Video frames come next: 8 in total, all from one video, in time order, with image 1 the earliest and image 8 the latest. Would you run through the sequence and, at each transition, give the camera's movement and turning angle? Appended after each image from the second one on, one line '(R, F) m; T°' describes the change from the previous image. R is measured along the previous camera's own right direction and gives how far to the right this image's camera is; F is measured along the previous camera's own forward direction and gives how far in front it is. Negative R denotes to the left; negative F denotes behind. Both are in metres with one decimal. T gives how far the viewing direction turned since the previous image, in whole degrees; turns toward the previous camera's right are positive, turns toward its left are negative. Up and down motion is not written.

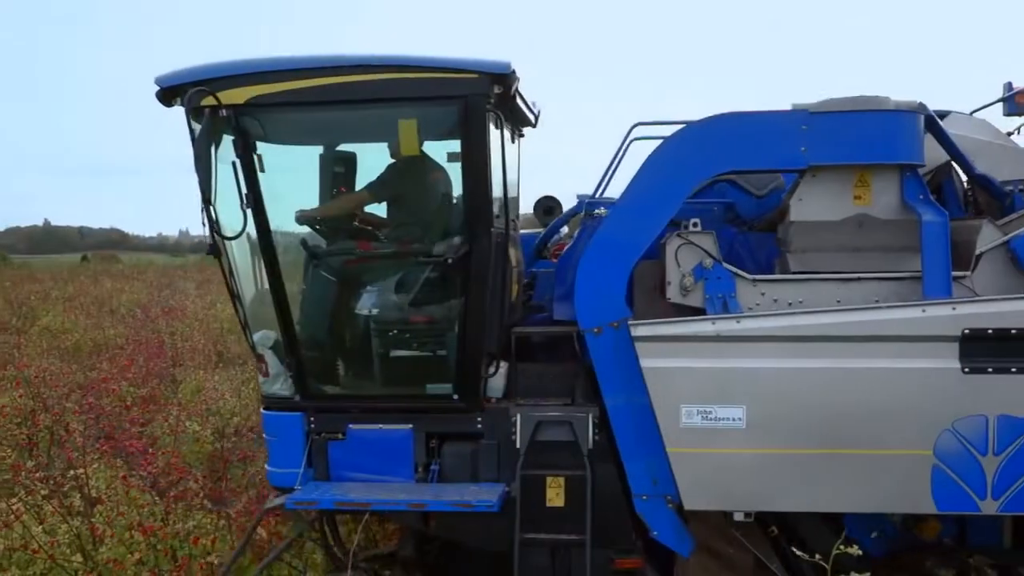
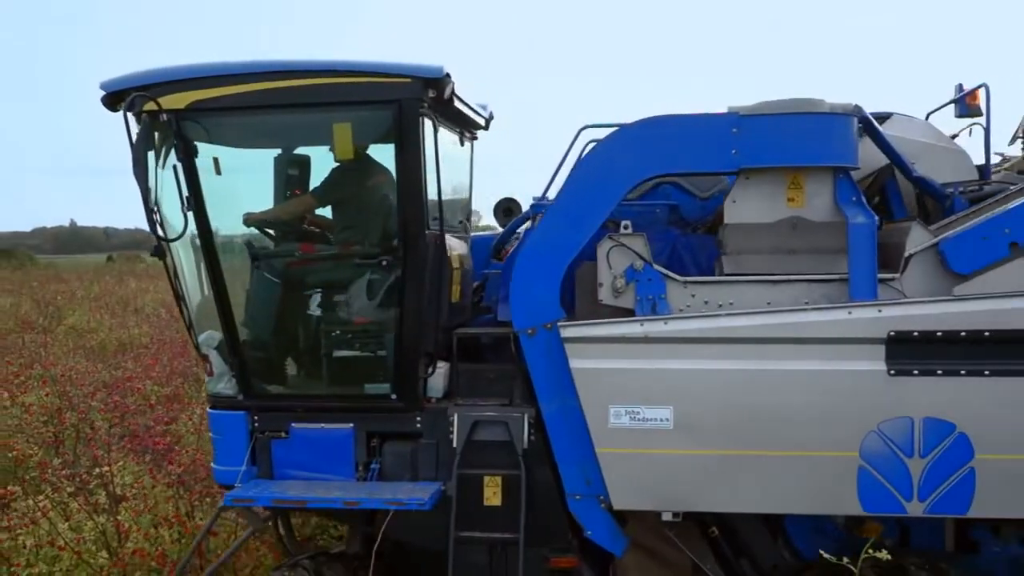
(+0.3, 0.0) m; -1°
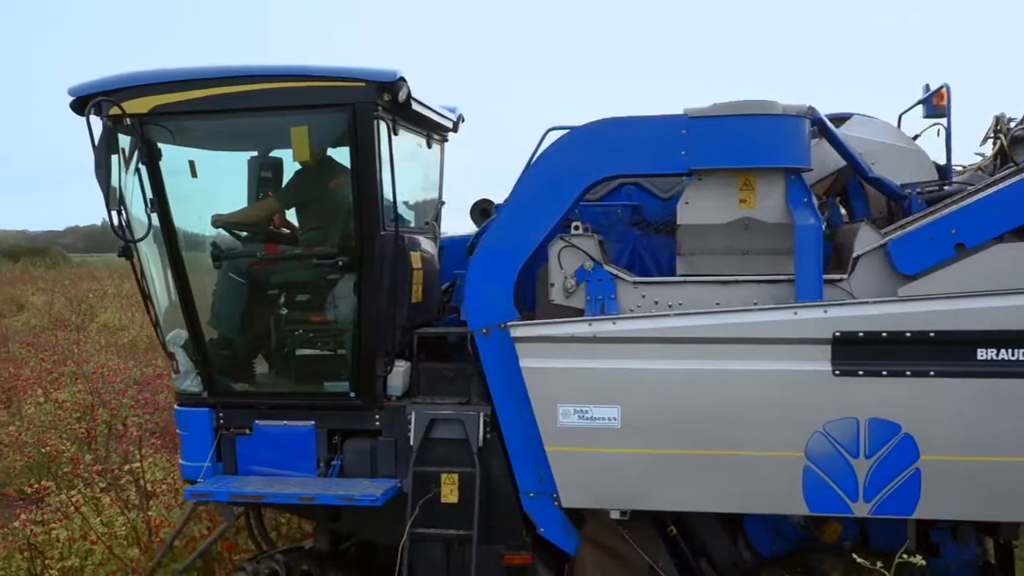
(+0.3, 0.0) m; -2°
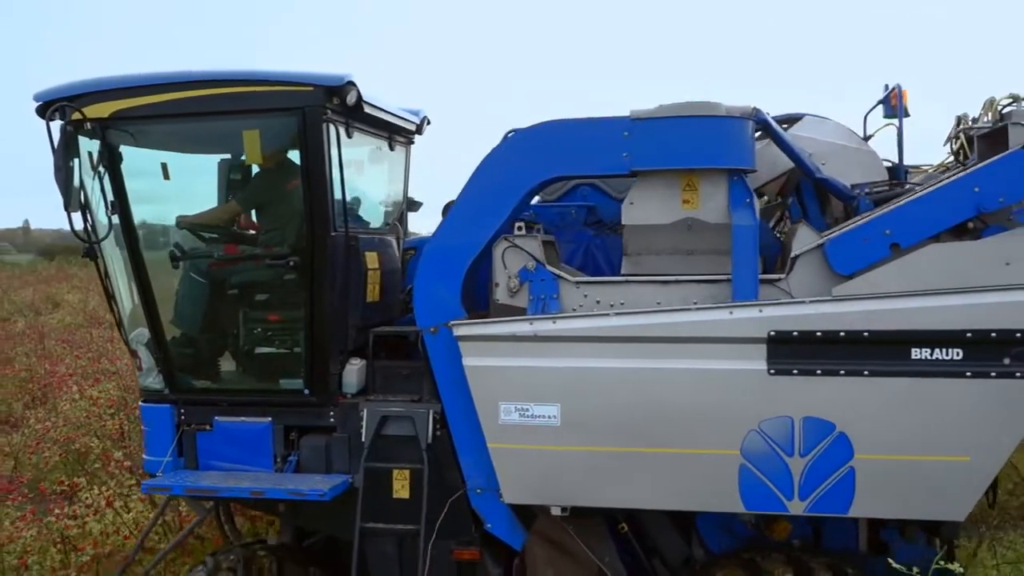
(+0.3, -0.1) m; -2°
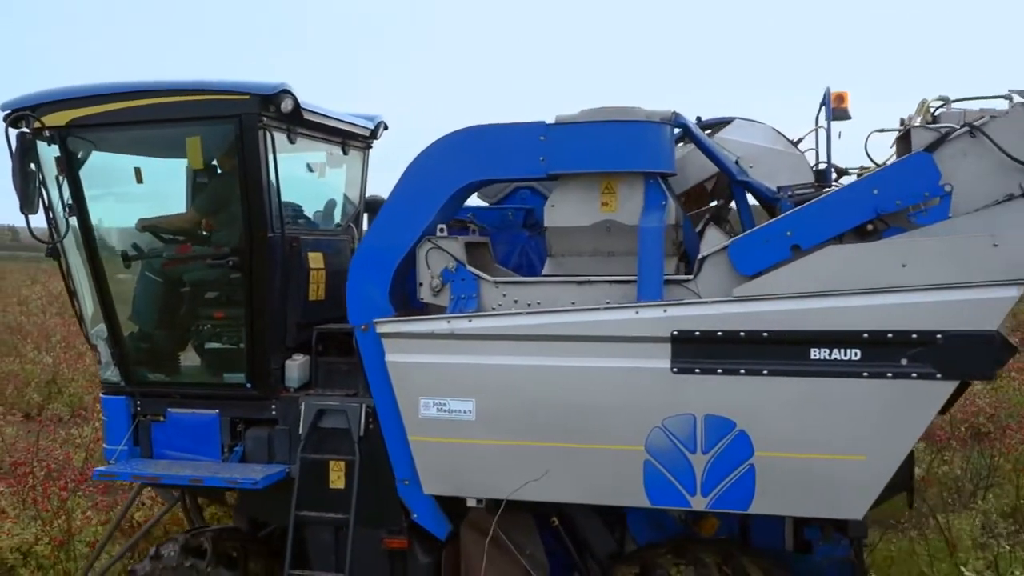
(+0.5, -0.1) m; -4°
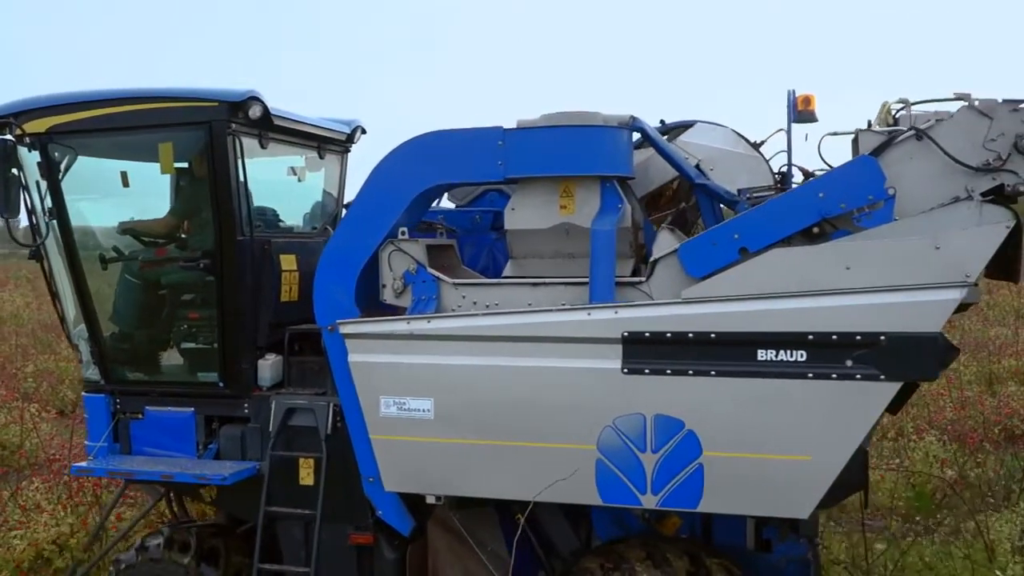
(+0.3, -0.1) m; -2°
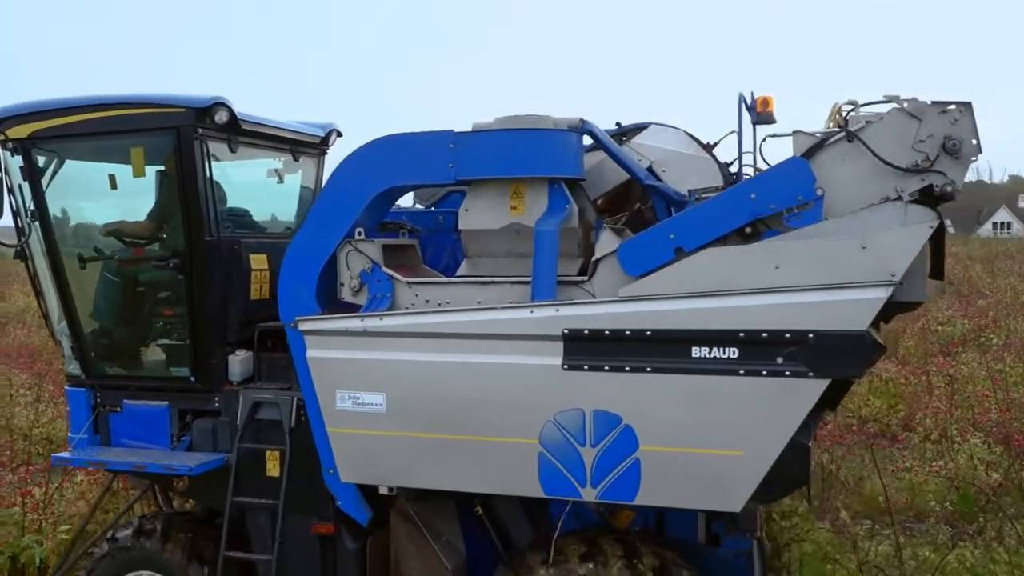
(+0.3, -0.1) m; -2°
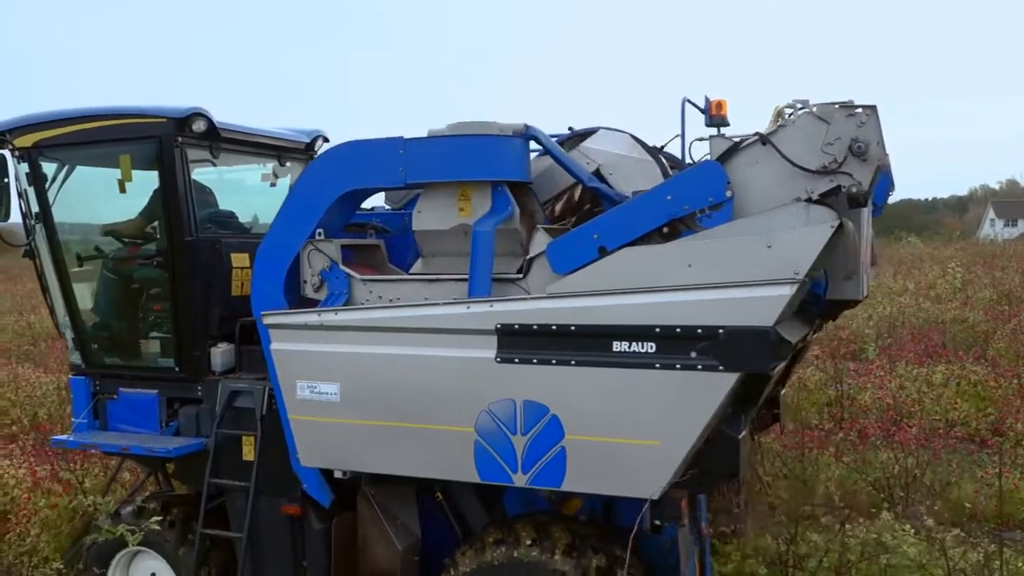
(+0.5, -0.2) m; -5°
